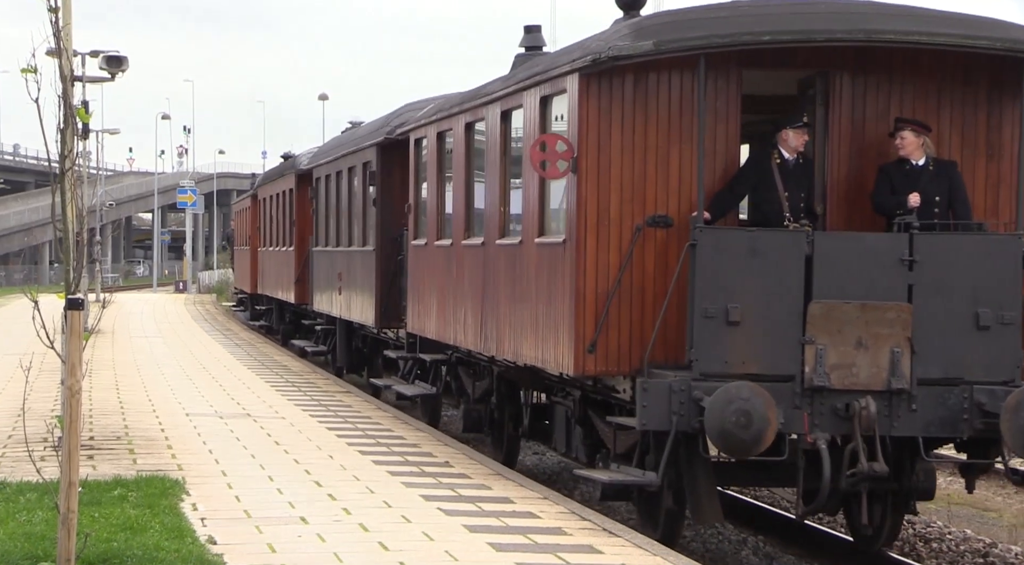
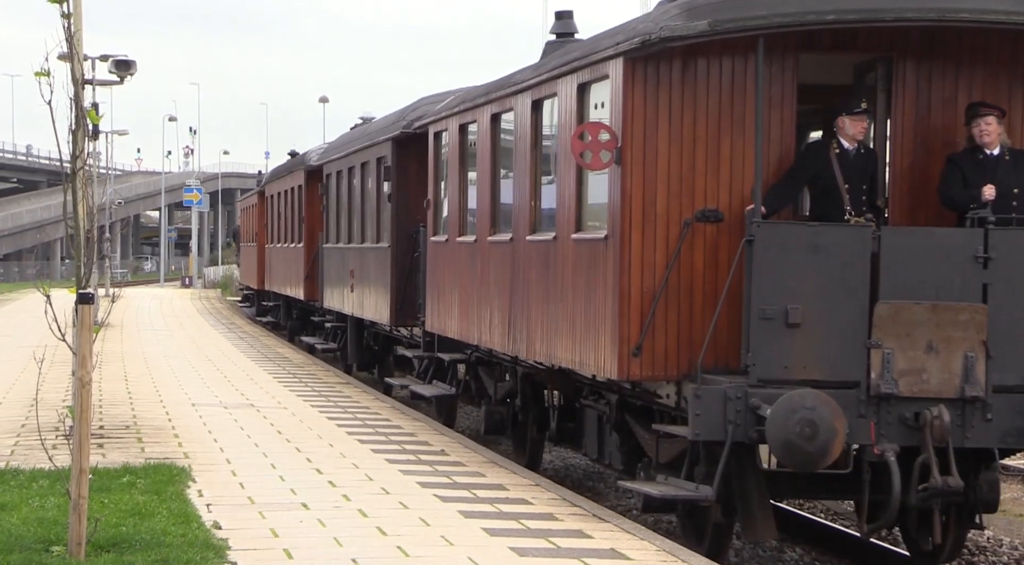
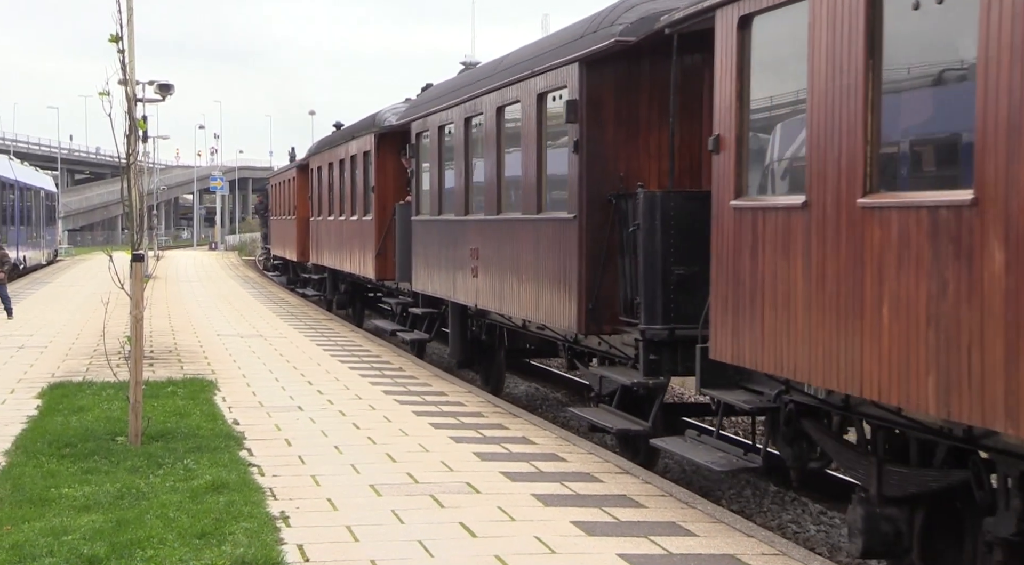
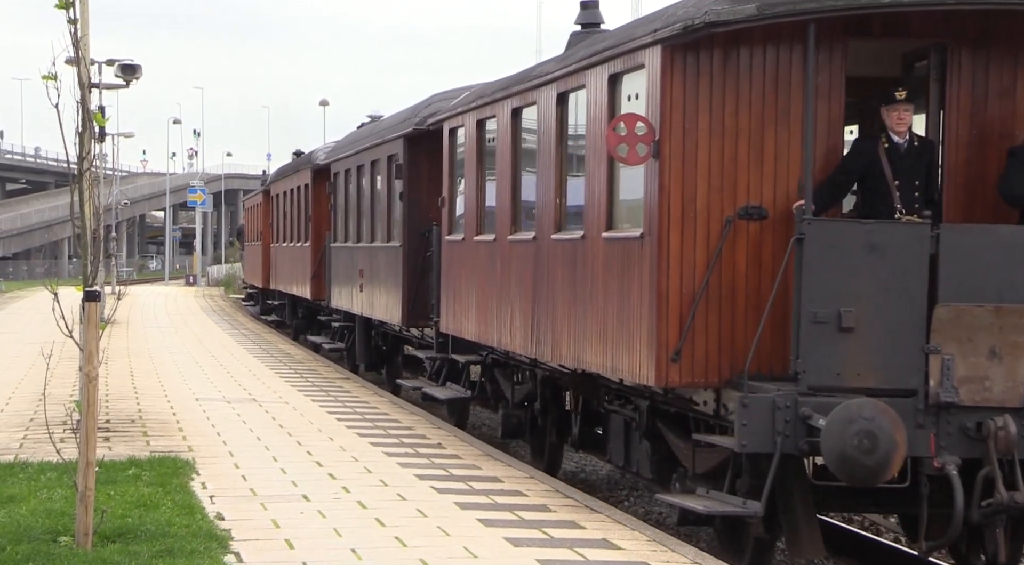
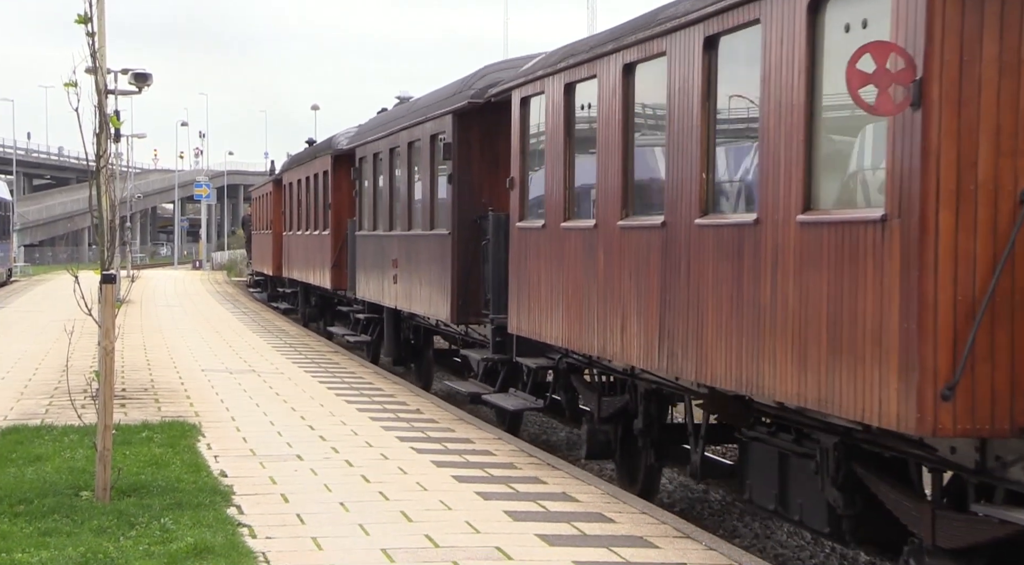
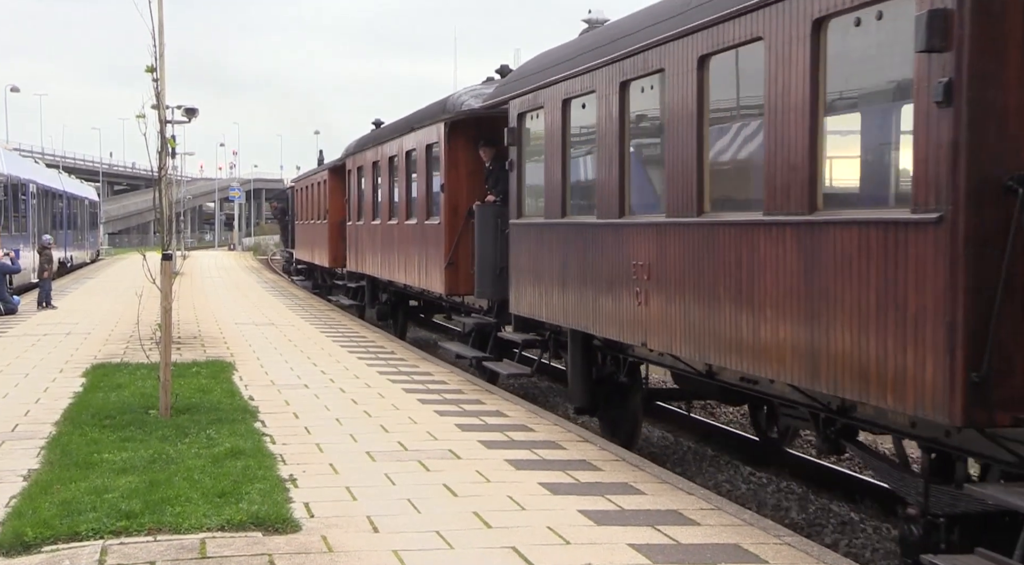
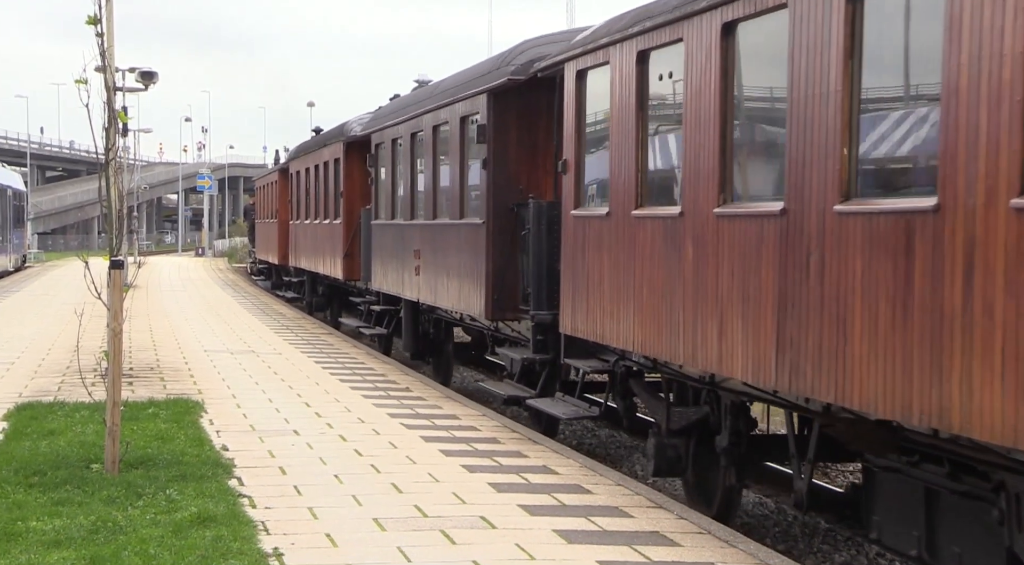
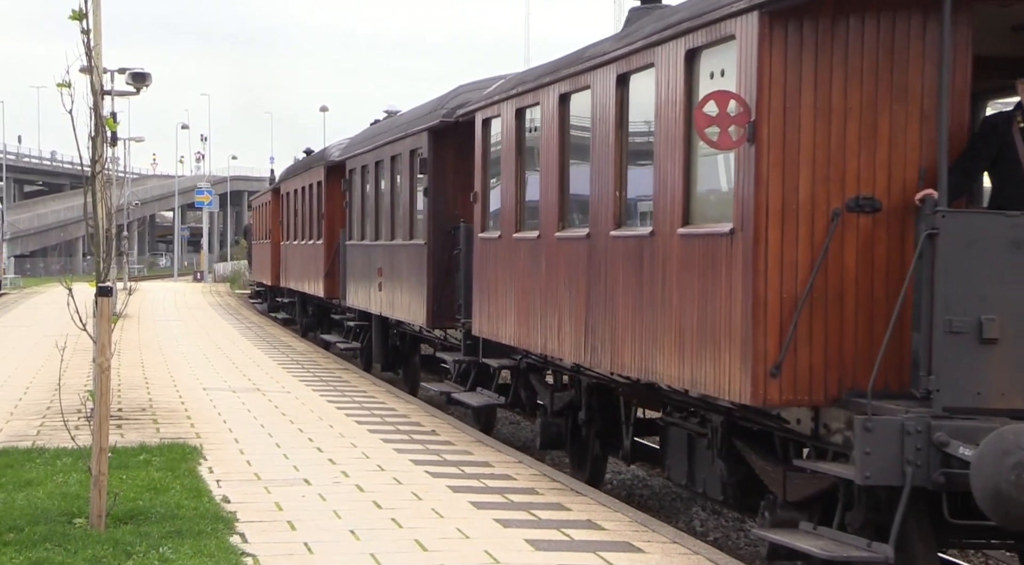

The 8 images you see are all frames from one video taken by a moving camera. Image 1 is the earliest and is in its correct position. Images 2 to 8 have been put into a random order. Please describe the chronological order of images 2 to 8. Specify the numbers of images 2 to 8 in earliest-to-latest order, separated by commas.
2, 4, 8, 5, 7, 3, 6
